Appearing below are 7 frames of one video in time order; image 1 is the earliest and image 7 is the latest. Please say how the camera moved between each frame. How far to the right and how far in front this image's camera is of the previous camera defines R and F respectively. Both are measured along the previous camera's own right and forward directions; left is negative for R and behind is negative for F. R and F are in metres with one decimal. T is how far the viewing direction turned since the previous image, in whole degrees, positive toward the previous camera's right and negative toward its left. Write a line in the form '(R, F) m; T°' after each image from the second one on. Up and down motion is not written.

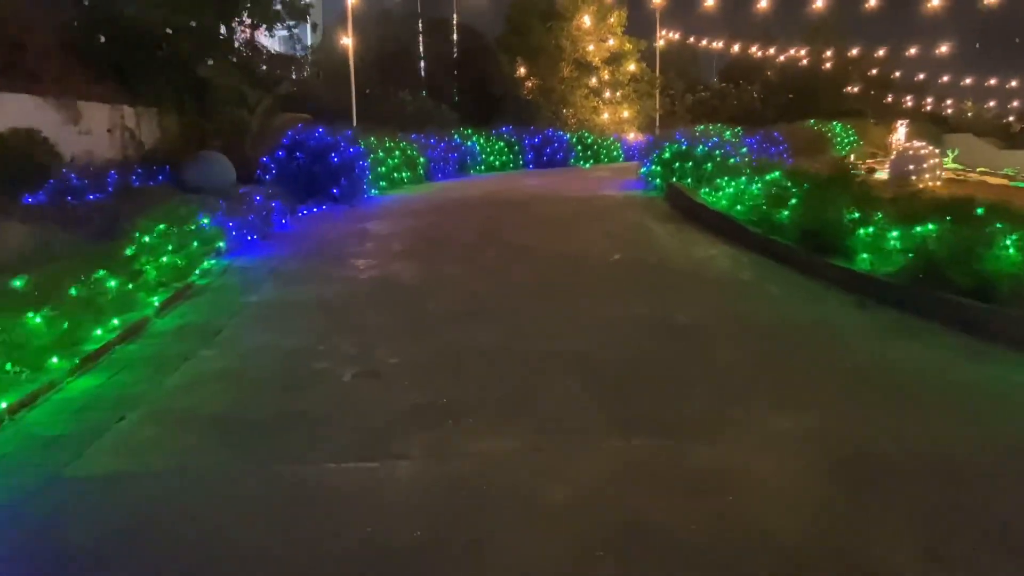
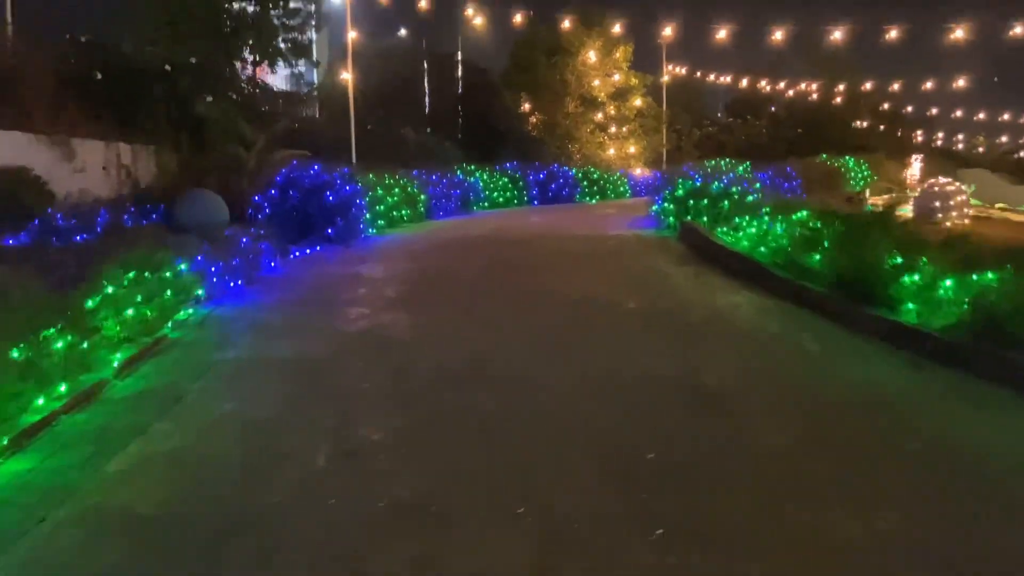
(0.0, +0.7) m; 0°
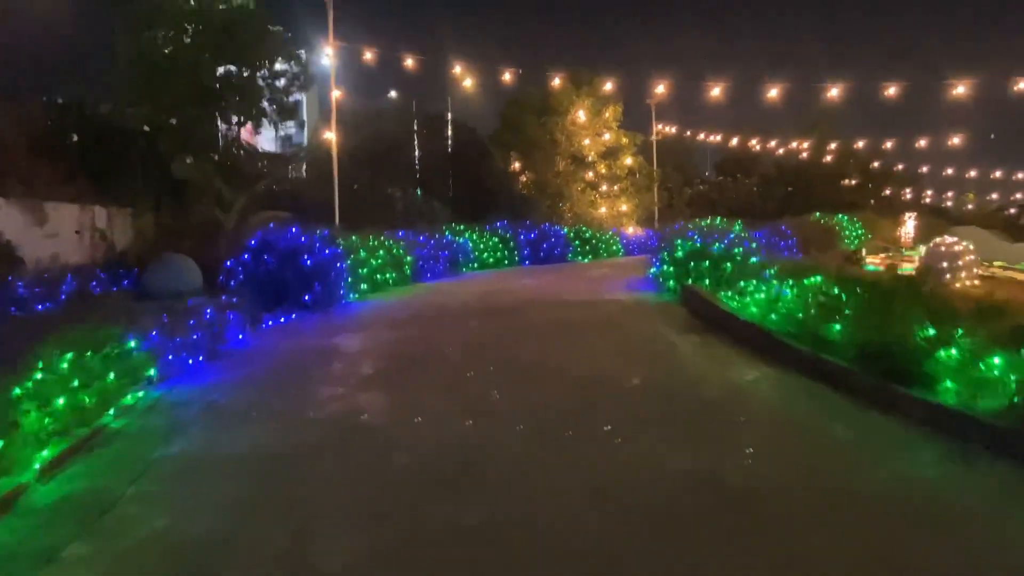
(0.0, +0.7) m; +1°
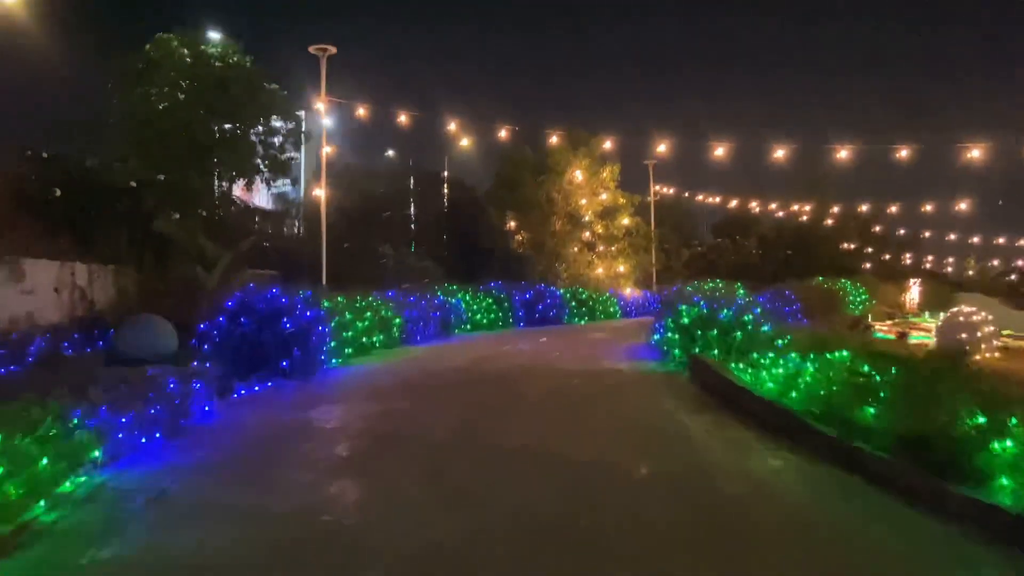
(0.0, +0.7) m; 0°
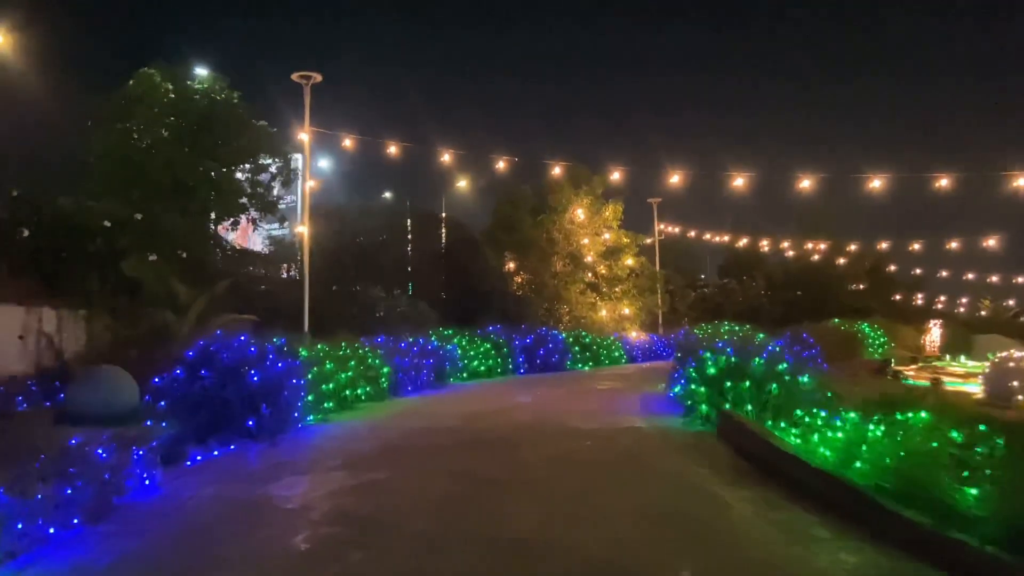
(0.0, +1.3) m; 0°
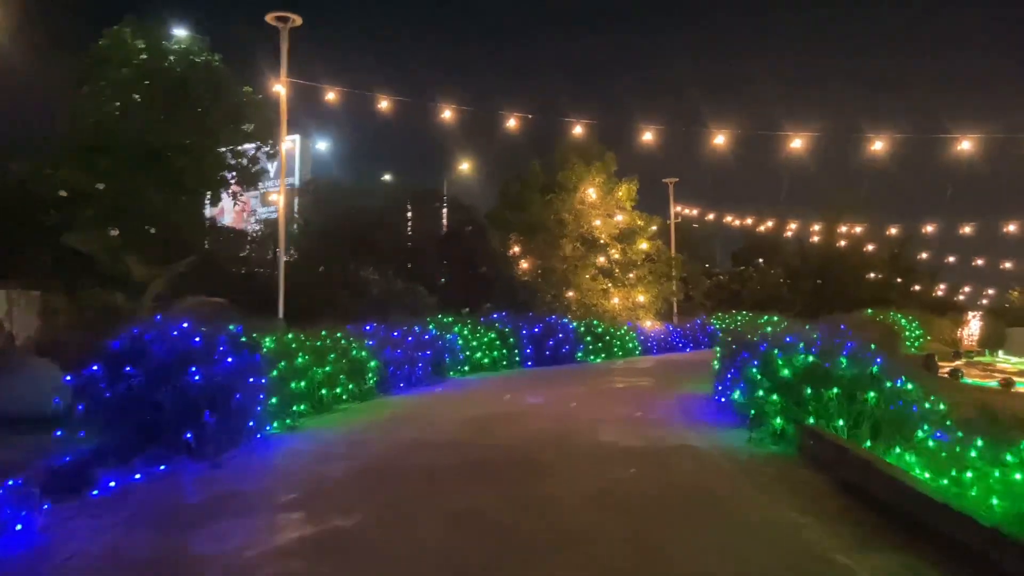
(-0.2, +2.0) m; 0°
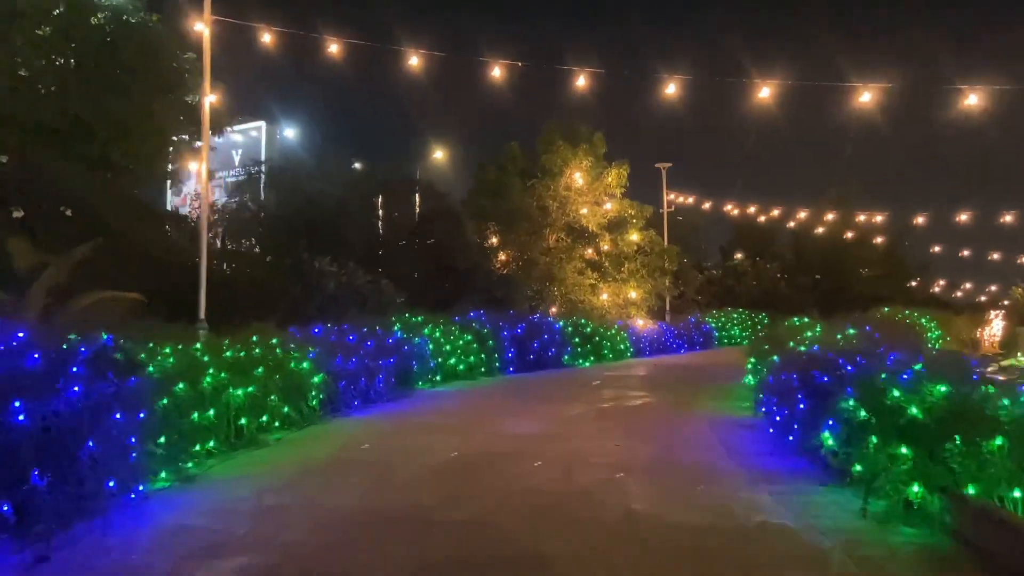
(-0.1, +2.4) m; +2°
